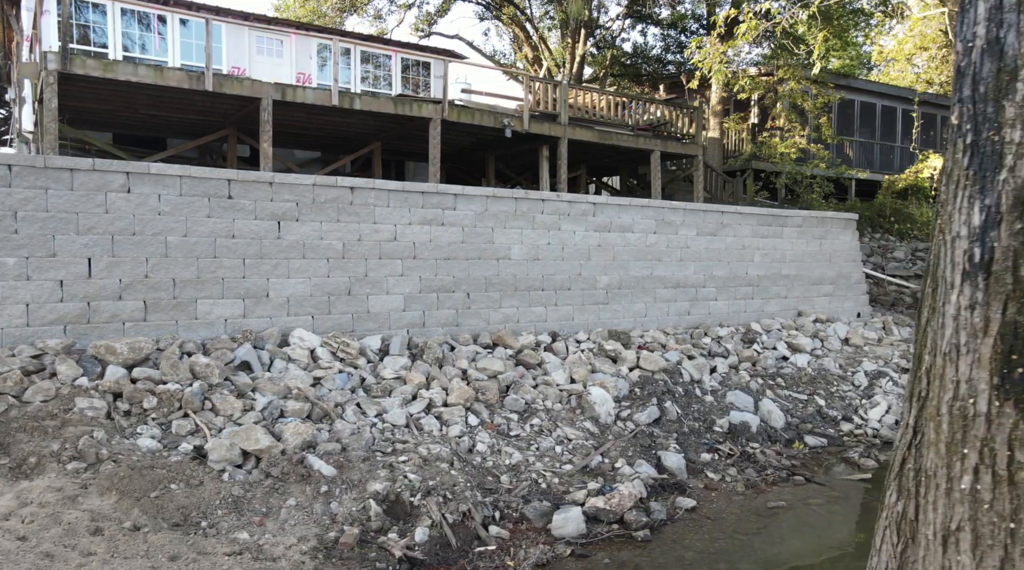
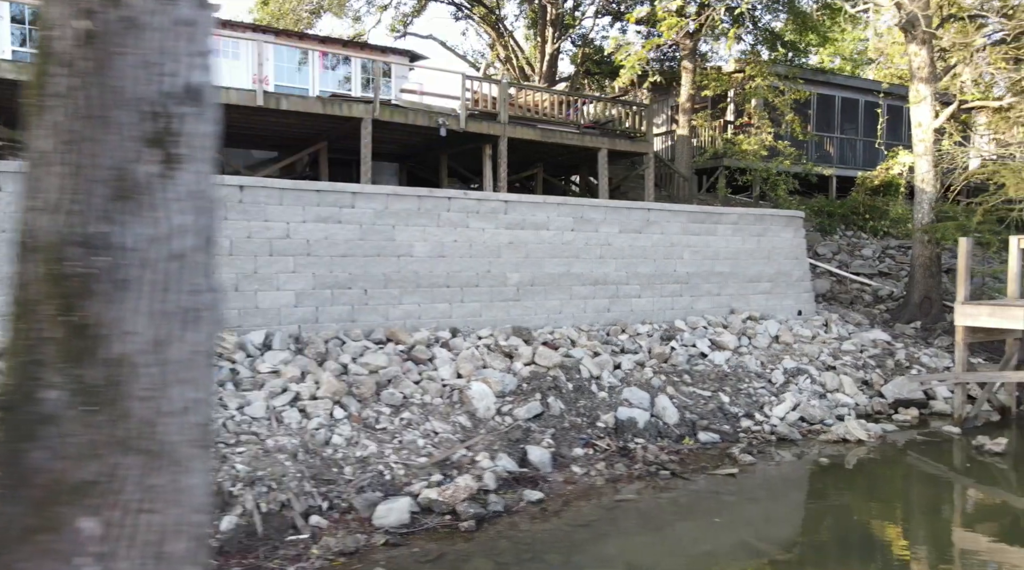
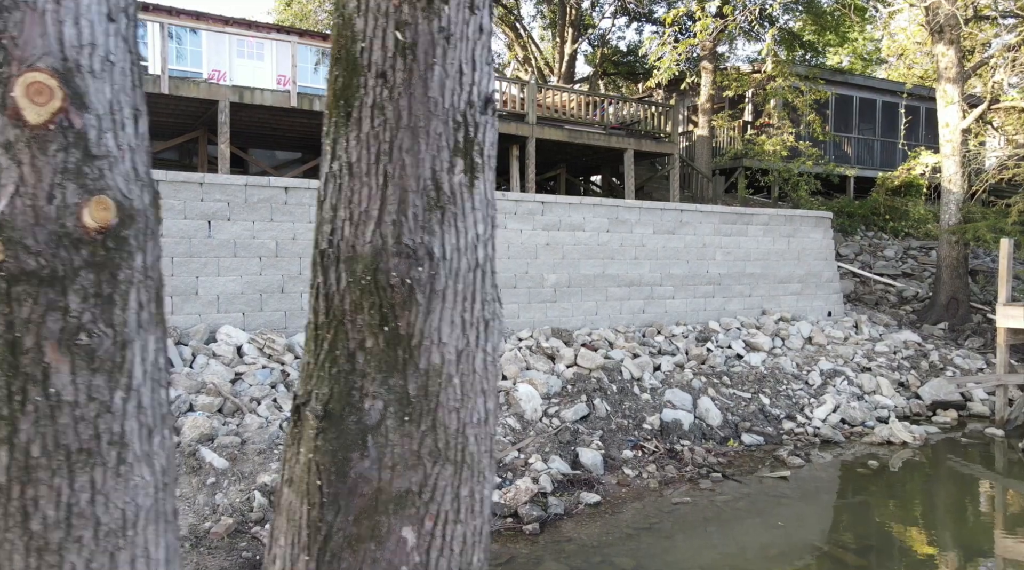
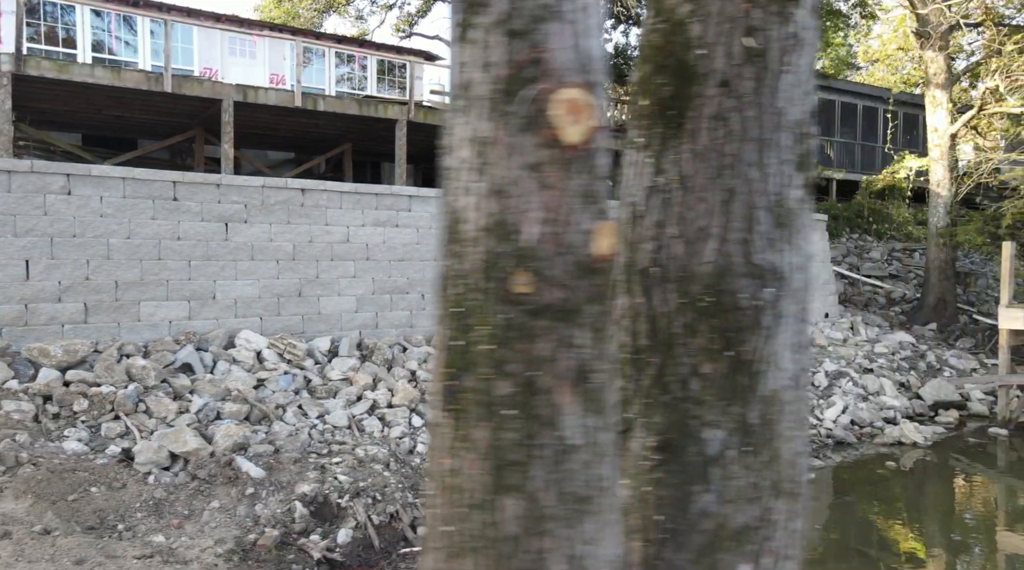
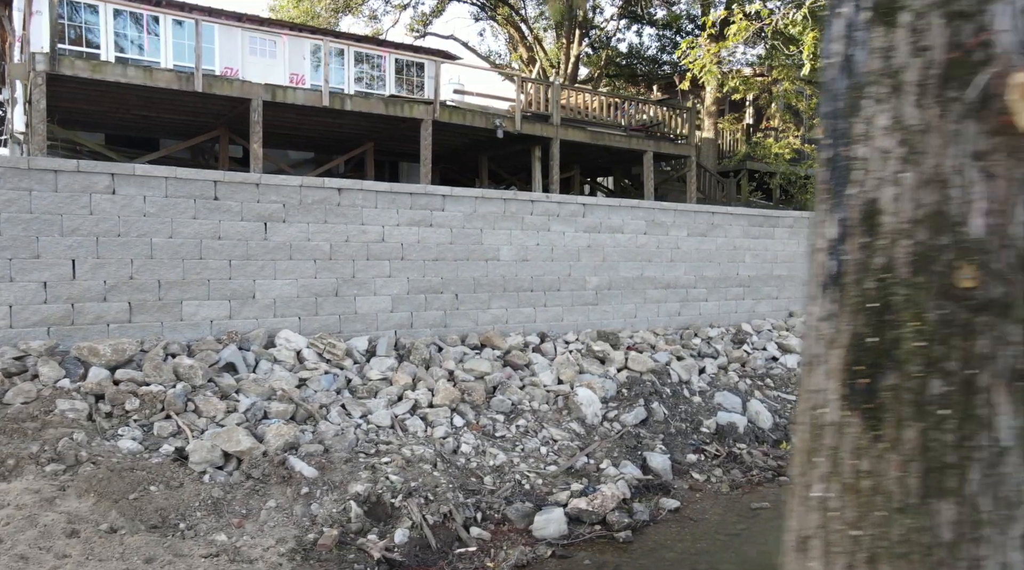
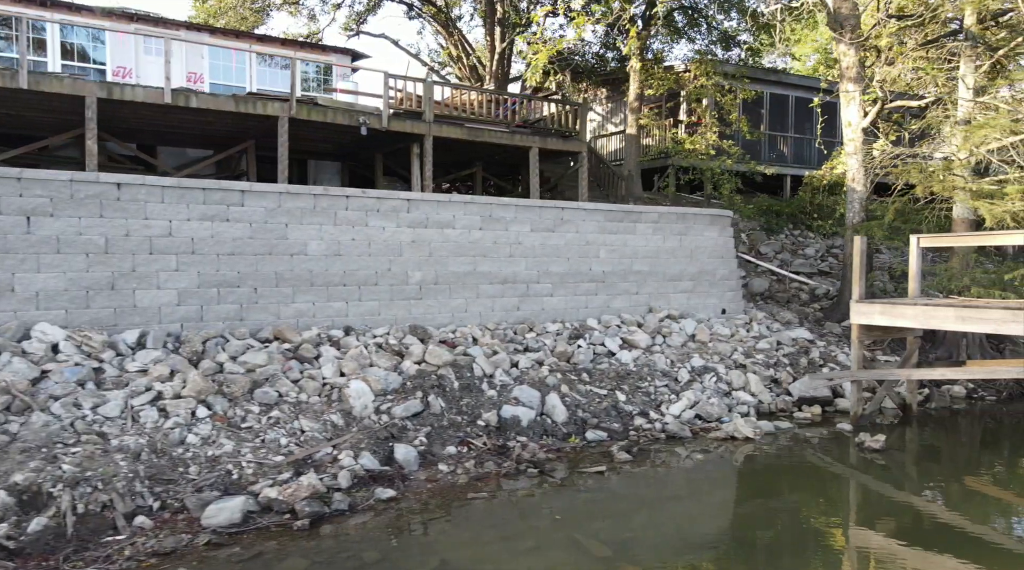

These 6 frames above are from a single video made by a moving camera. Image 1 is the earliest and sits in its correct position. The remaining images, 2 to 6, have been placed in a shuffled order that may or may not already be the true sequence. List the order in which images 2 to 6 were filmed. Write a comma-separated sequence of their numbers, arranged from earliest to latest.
5, 4, 3, 2, 6
